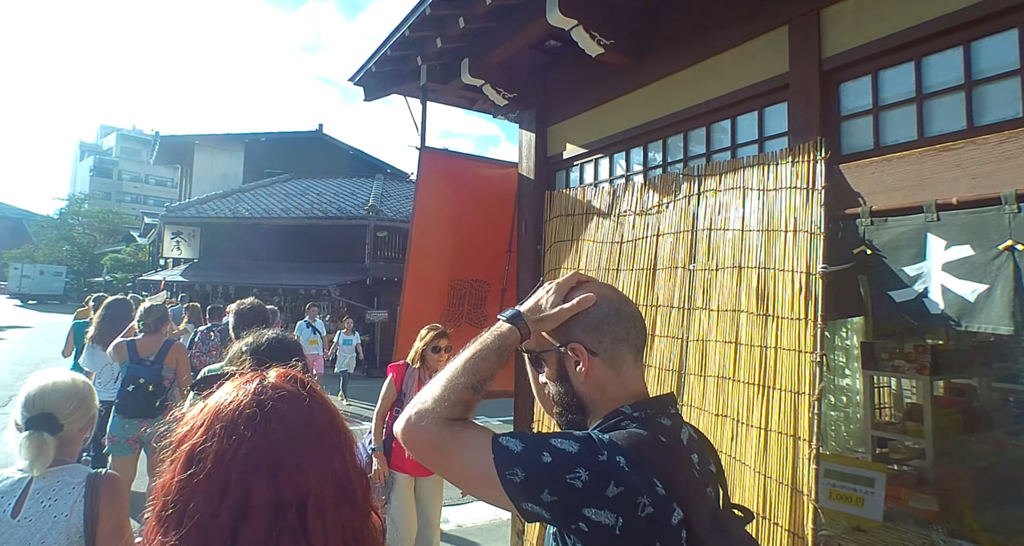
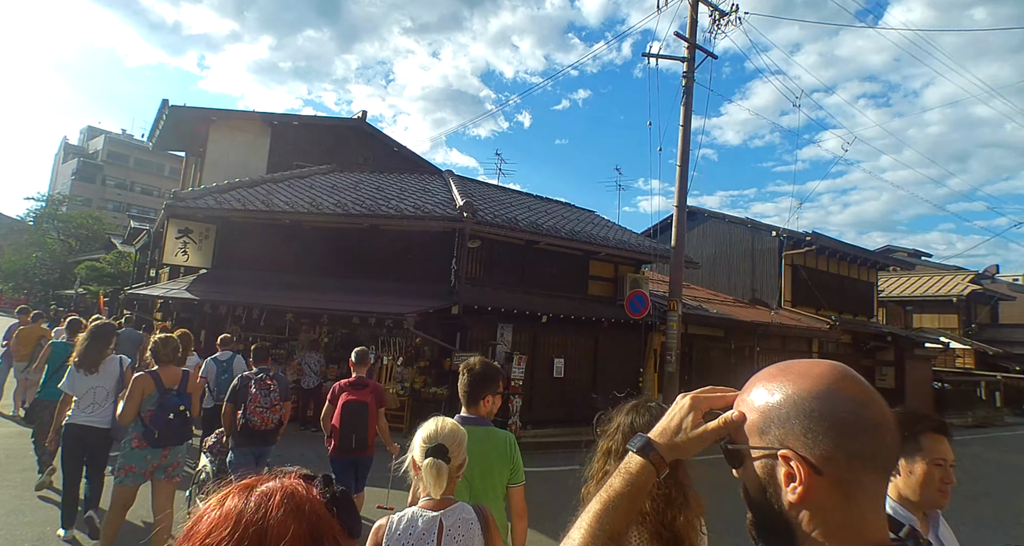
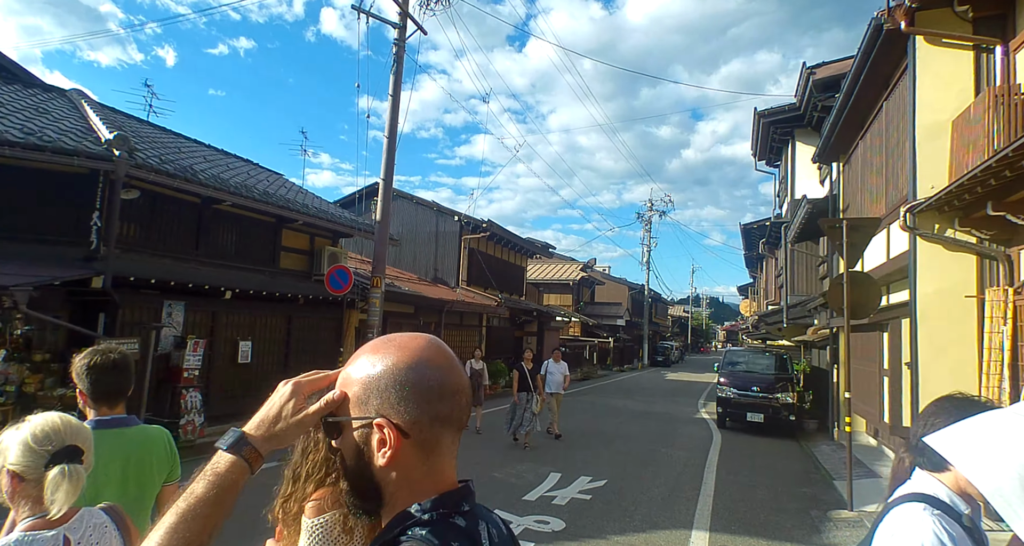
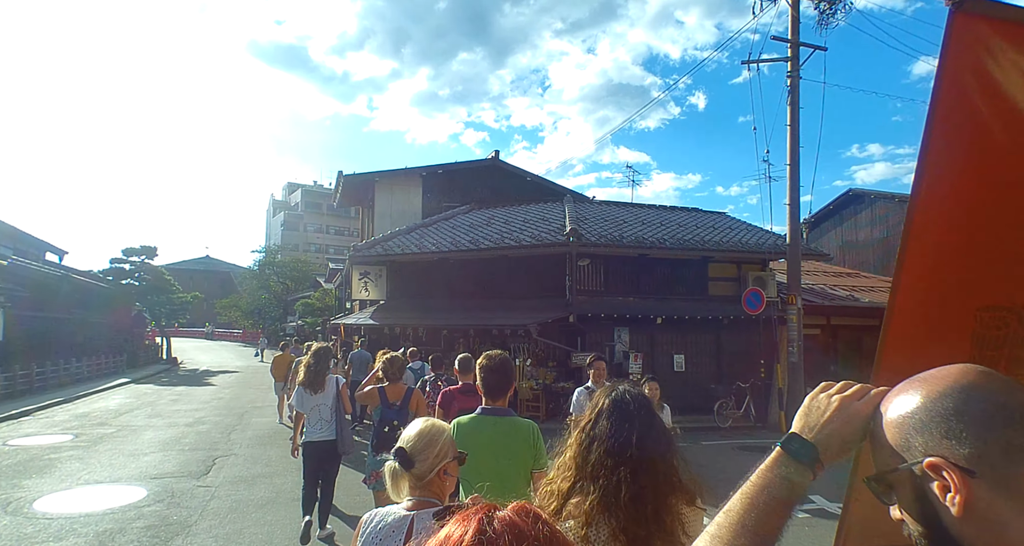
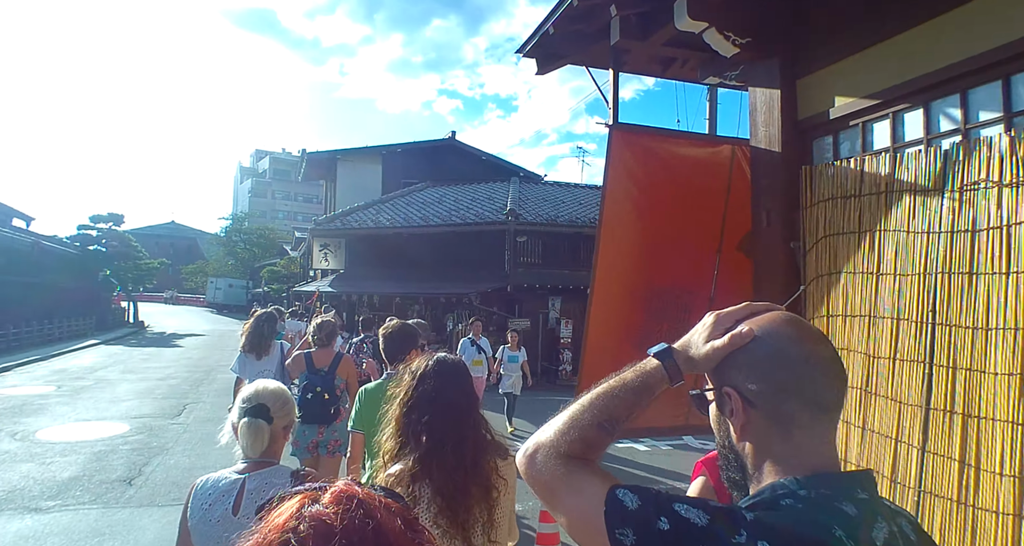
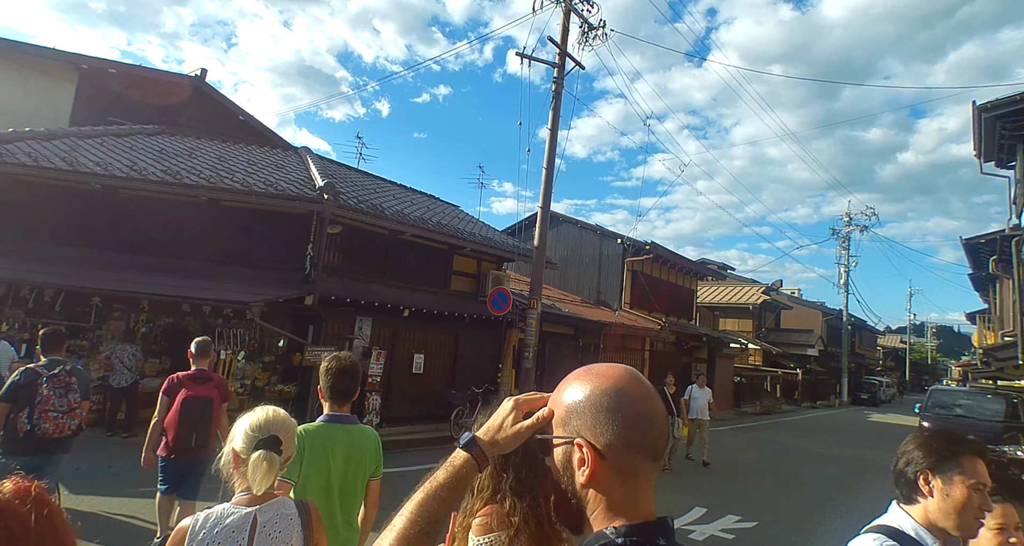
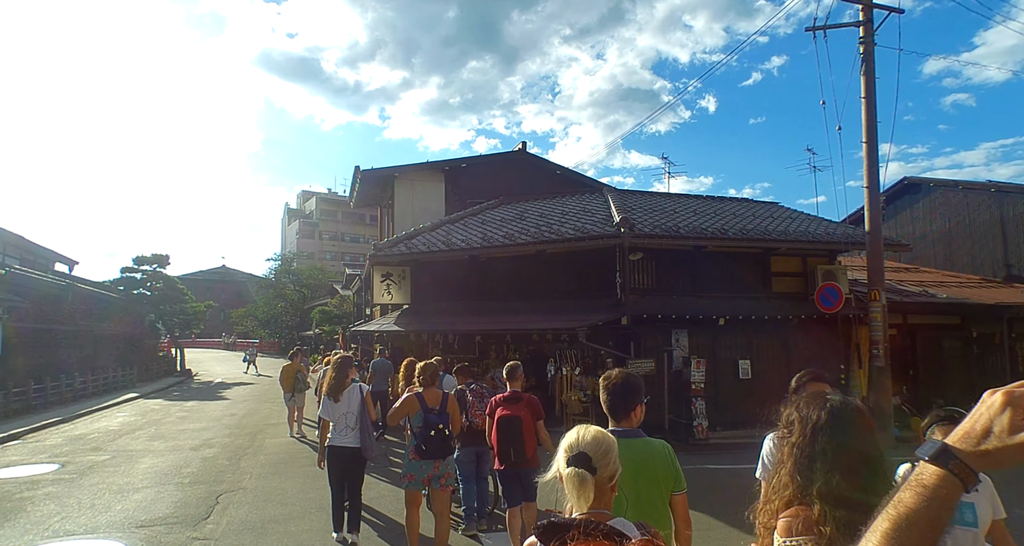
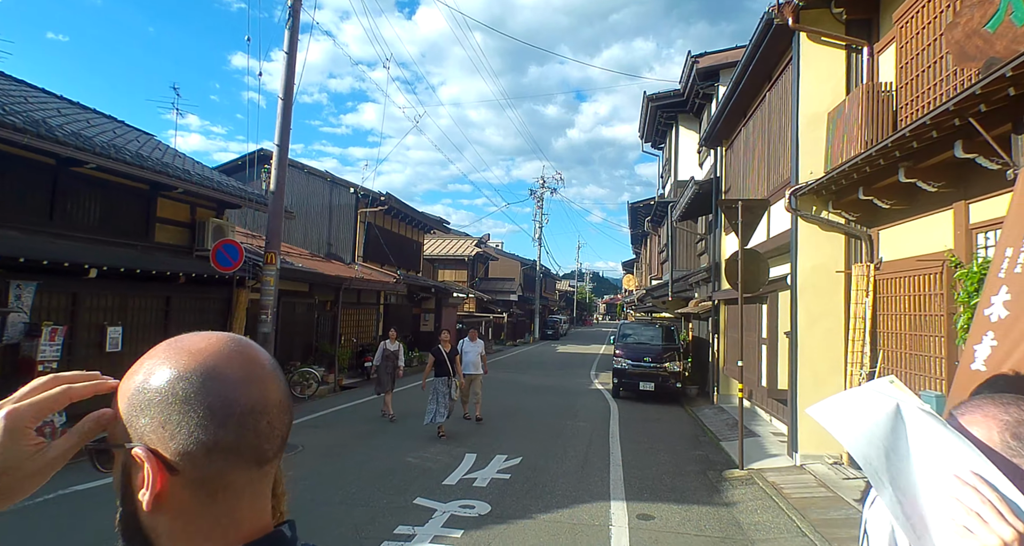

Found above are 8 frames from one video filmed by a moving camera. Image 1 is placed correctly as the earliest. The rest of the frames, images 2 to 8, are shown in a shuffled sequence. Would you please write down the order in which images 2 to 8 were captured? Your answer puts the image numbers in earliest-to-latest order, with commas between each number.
5, 4, 7, 2, 6, 3, 8
